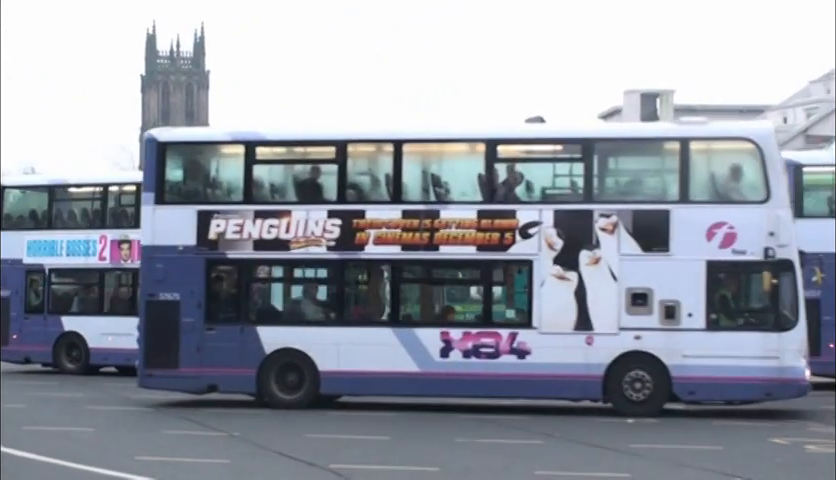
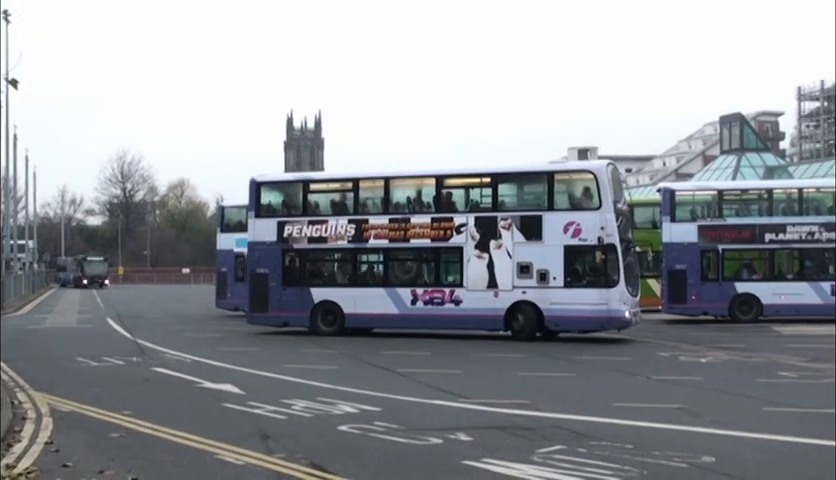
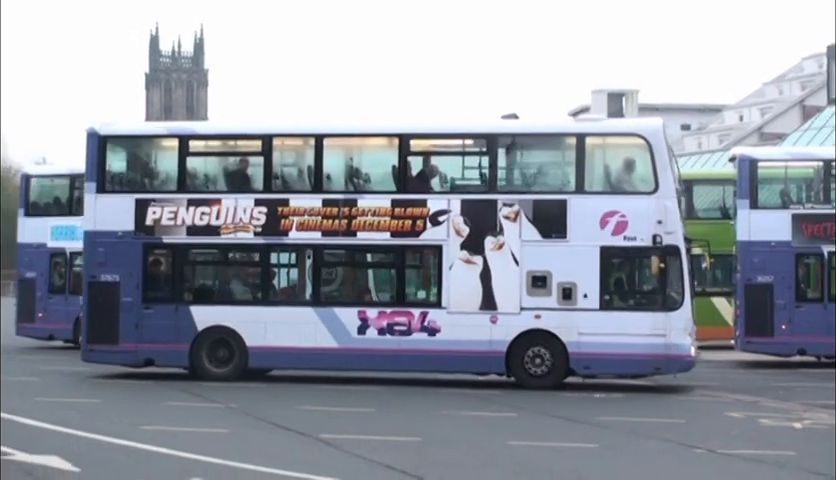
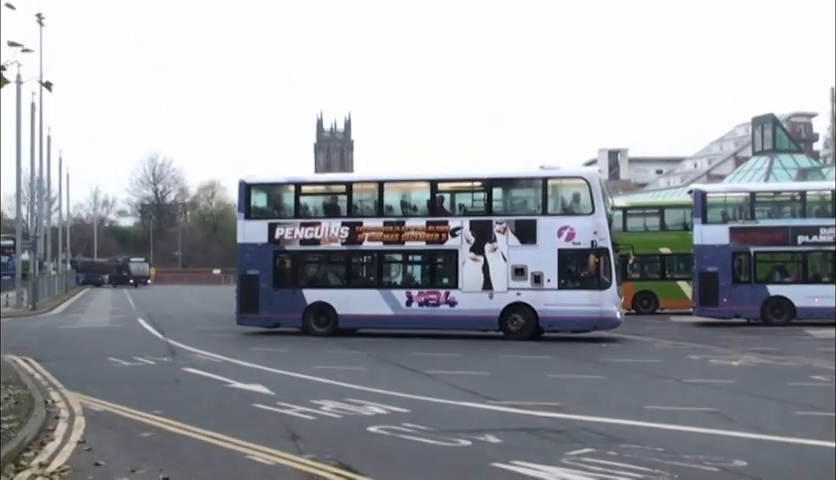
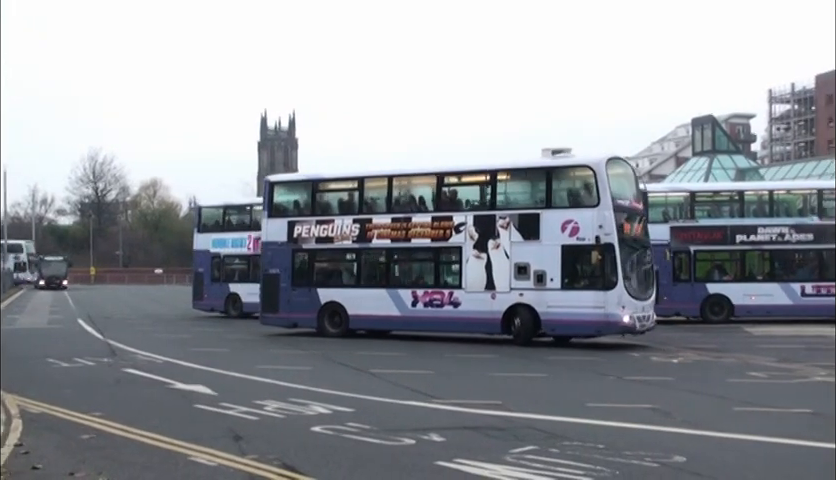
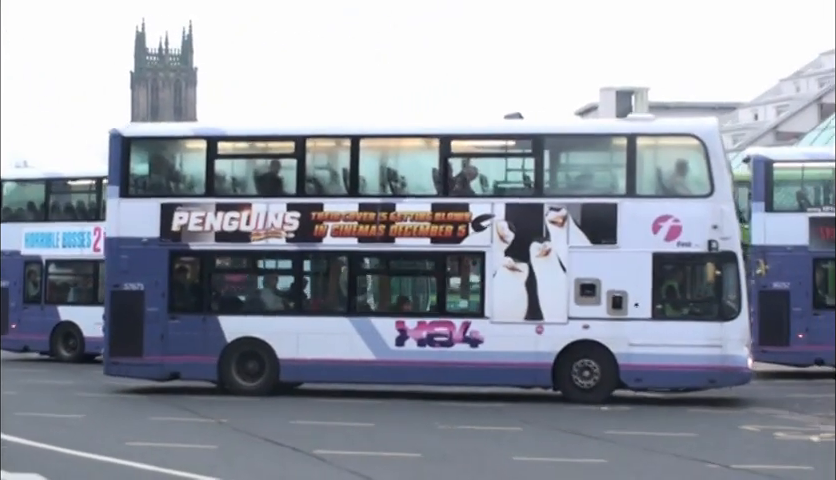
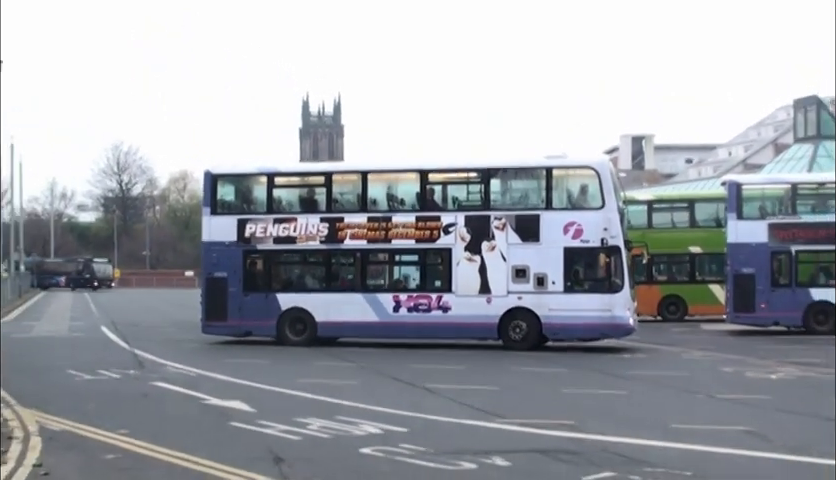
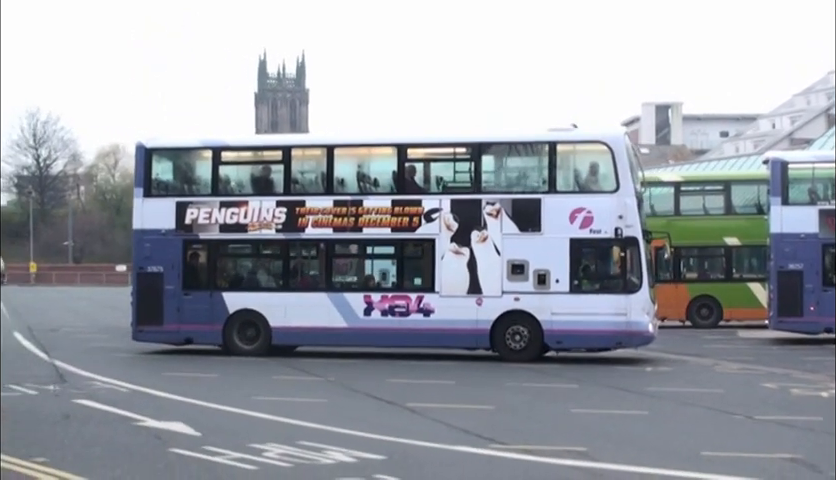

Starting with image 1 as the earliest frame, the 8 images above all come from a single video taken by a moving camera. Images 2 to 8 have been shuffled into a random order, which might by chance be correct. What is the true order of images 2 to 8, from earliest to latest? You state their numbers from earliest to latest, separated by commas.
6, 3, 8, 7, 4, 2, 5
